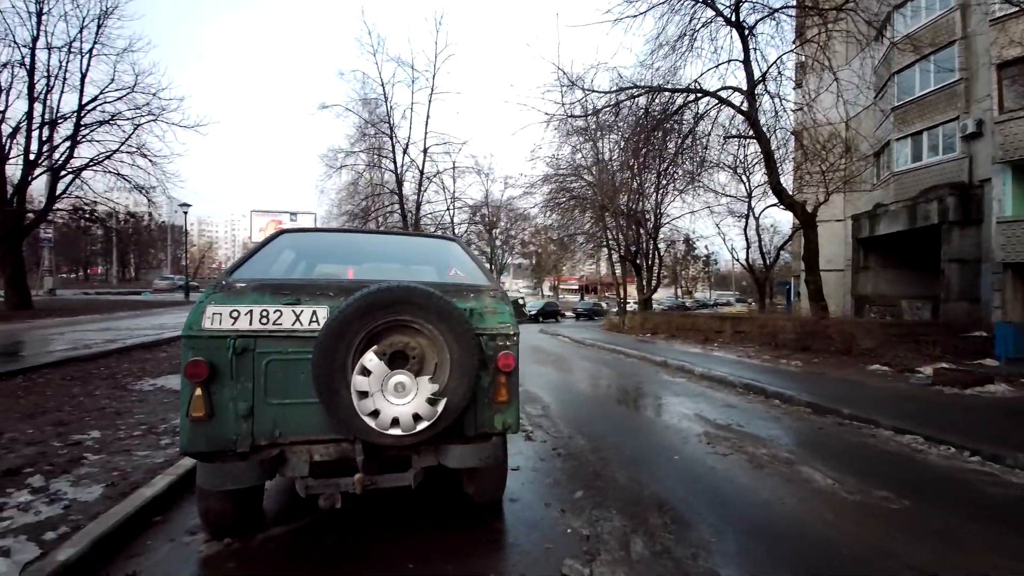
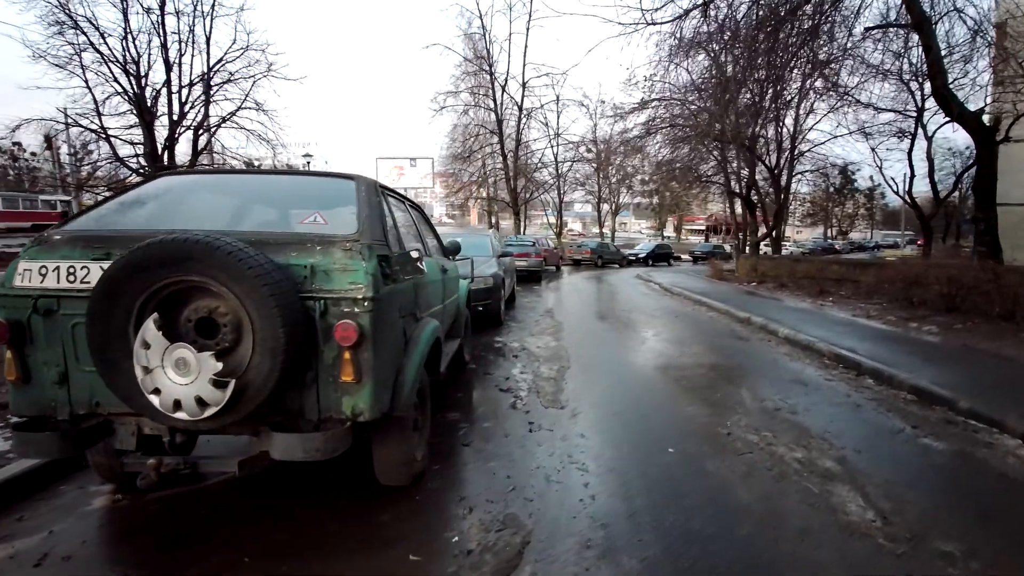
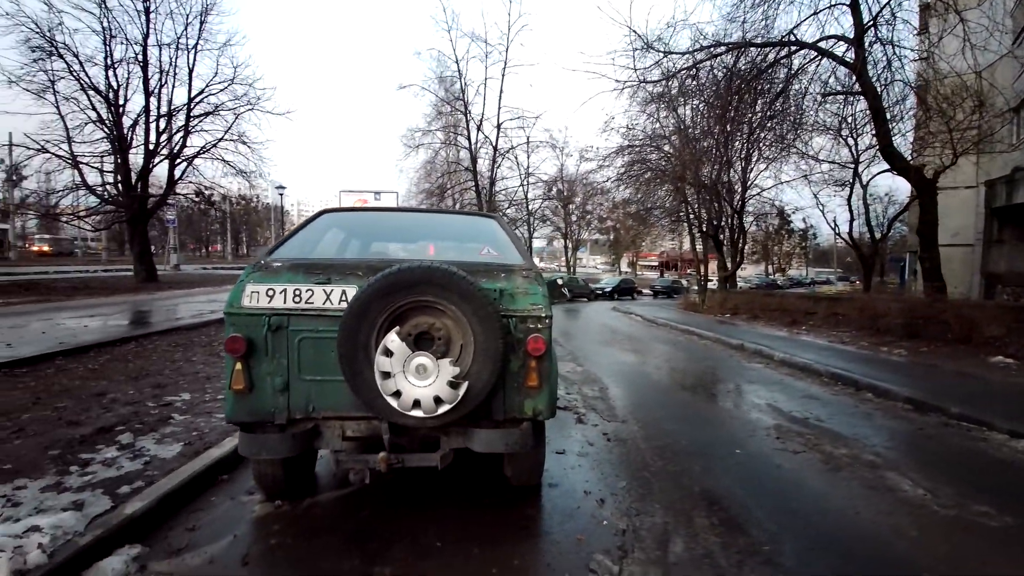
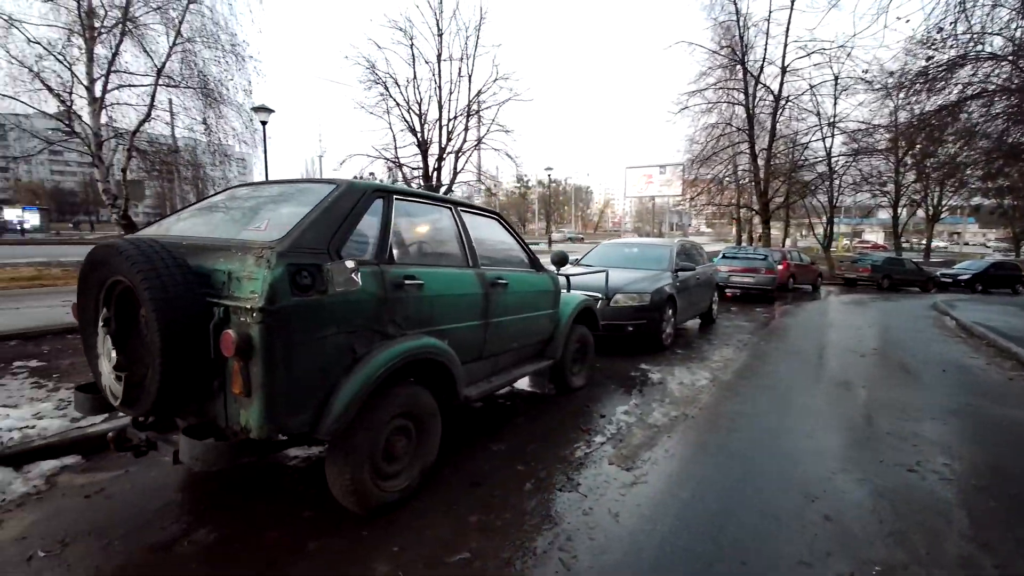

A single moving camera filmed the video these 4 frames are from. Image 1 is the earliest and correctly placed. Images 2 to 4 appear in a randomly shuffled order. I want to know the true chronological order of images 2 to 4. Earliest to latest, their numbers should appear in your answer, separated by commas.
3, 2, 4
